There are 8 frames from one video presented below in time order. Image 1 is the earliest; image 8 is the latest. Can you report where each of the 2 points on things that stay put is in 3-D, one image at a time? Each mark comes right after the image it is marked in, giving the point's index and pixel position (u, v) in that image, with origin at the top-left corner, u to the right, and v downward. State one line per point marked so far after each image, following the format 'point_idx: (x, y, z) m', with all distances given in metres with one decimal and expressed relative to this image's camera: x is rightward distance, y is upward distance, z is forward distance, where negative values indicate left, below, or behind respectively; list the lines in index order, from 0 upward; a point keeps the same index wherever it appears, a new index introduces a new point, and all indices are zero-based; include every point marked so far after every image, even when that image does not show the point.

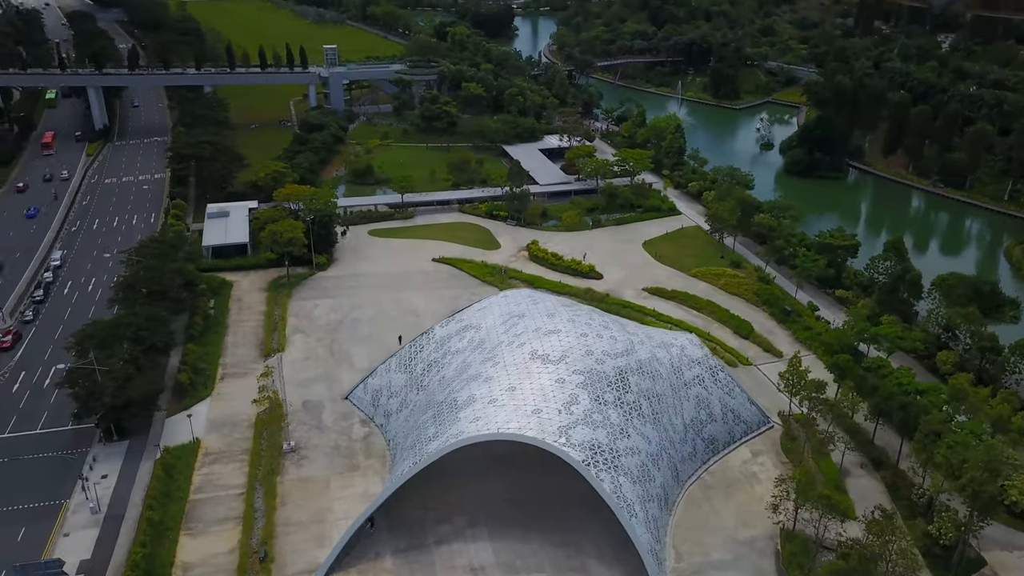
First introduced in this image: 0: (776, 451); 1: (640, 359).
0: (+7.6, -4.7, +20.1) m
1: (+3.5, -1.9, +18.8) m
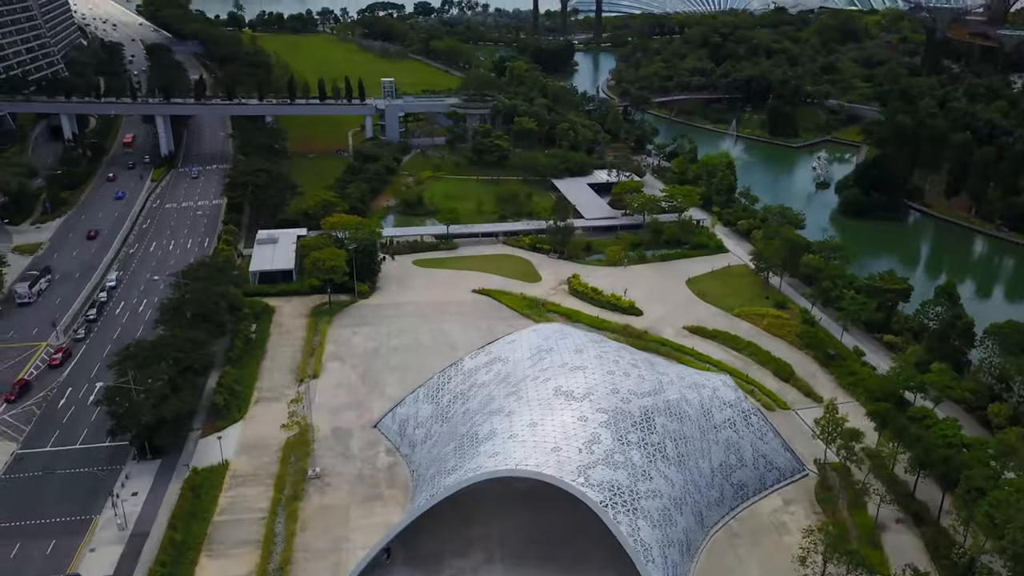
0: (+8.3, -5.9, +19.1) m
1: (+4.2, -3.0, +18.3) m
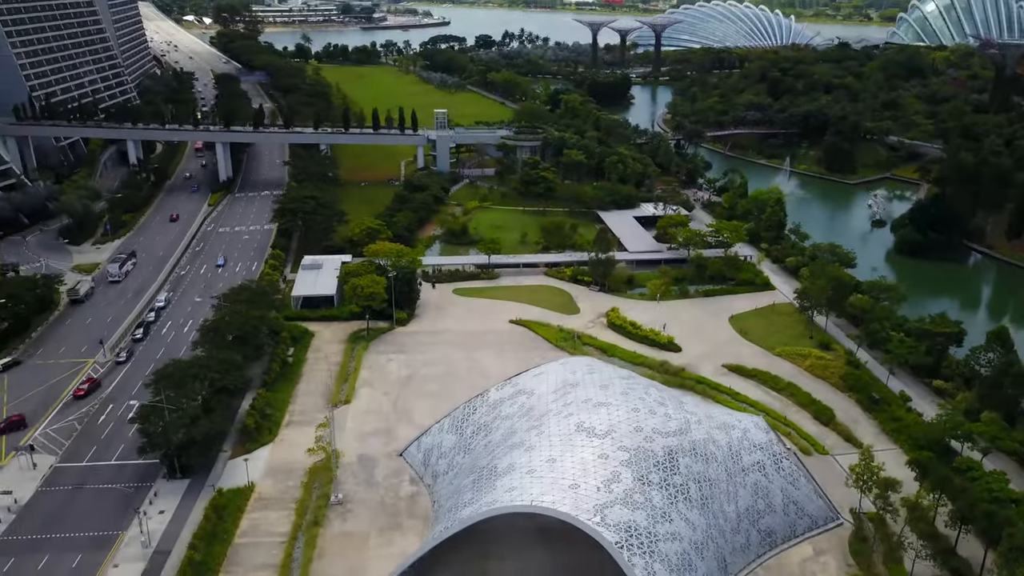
0: (+8.8, -7.0, +18.1) m
1: (+4.8, -3.9, +17.7) m
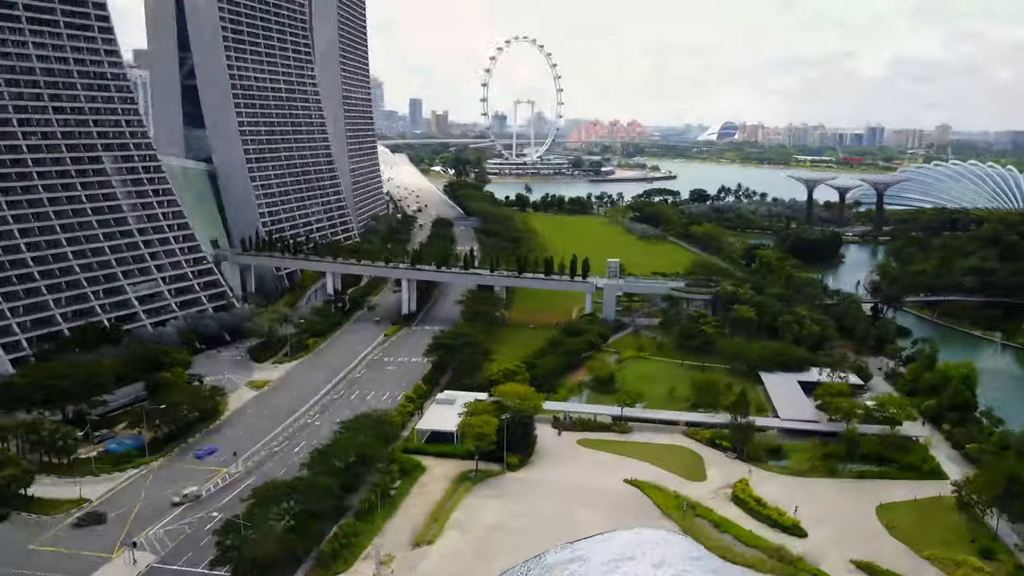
0: (+8.5, -11.3, +13.2) m
1: (+4.8, -8.0, +14.7) m
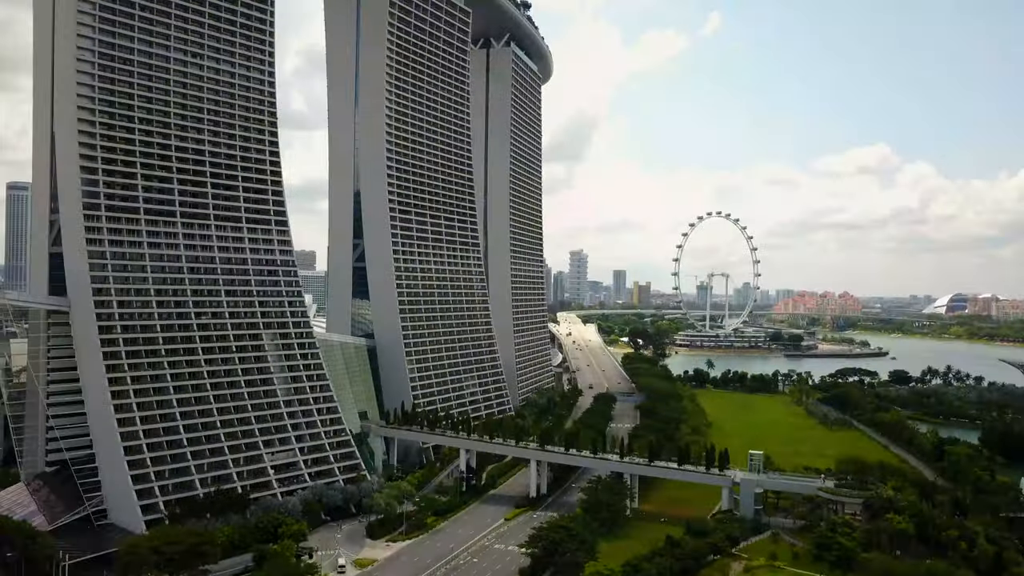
0: (+5.1, -15.6, +8.7) m
1: (+2.3, -12.8, +11.9) m
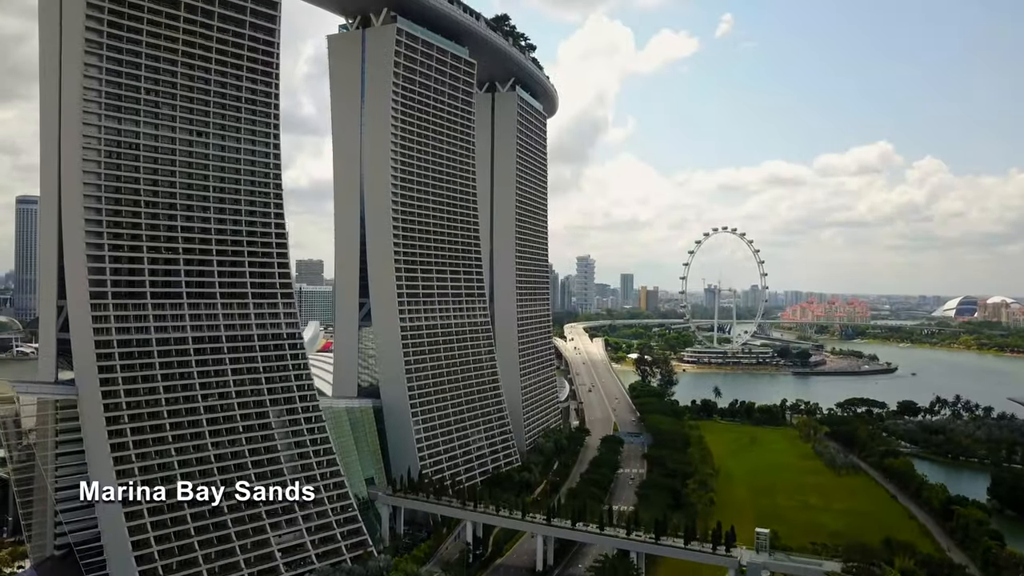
0: (+5.1, -21.7, +8.7) m
1: (+2.3, -18.9, +11.9) m
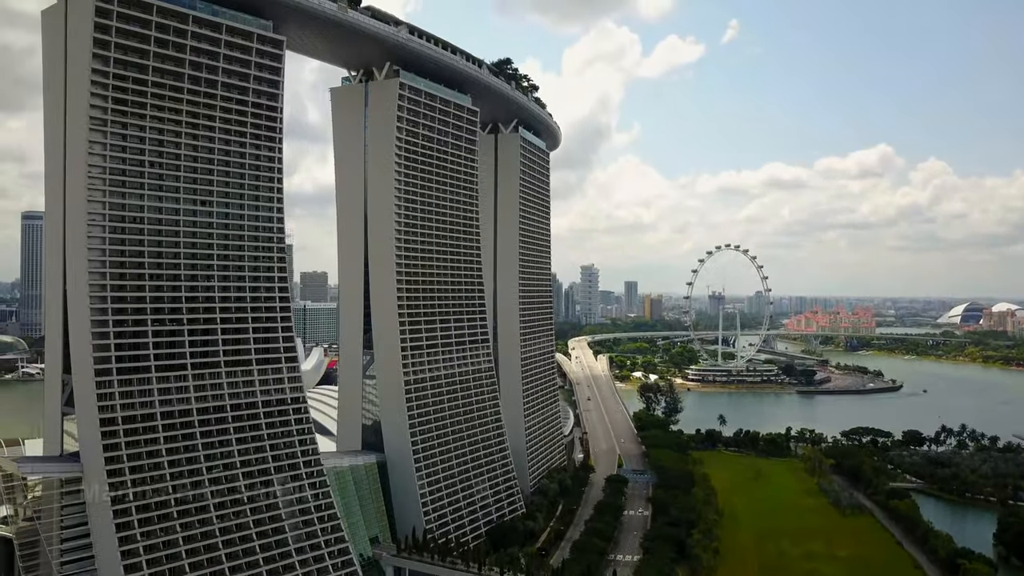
0: (+5.2, -26.8, +8.5) m
1: (+2.4, -24.0, +11.8) m
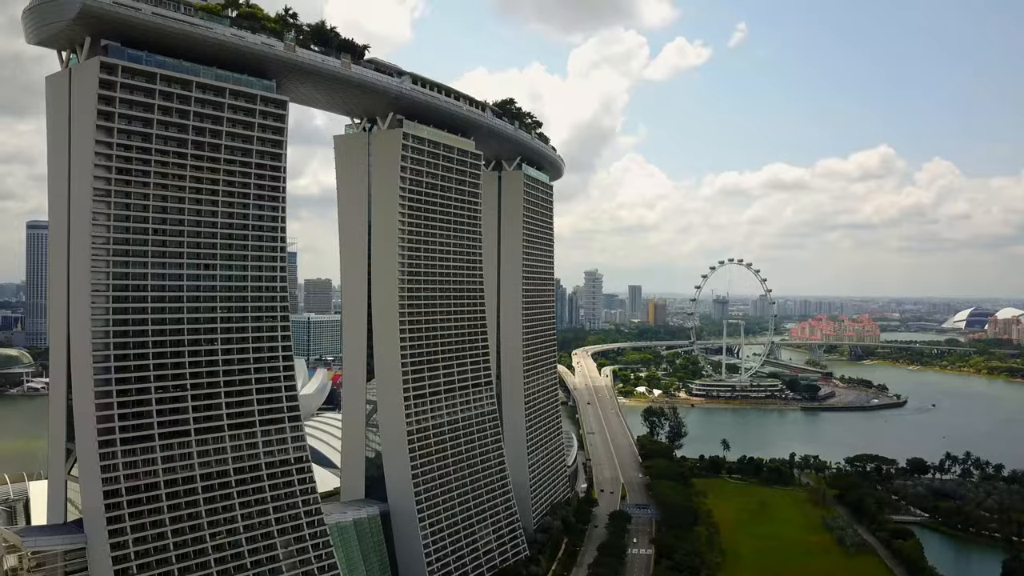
0: (+5.2, -31.8, +8.5) m
1: (+2.4, -29.0, +11.7) m
